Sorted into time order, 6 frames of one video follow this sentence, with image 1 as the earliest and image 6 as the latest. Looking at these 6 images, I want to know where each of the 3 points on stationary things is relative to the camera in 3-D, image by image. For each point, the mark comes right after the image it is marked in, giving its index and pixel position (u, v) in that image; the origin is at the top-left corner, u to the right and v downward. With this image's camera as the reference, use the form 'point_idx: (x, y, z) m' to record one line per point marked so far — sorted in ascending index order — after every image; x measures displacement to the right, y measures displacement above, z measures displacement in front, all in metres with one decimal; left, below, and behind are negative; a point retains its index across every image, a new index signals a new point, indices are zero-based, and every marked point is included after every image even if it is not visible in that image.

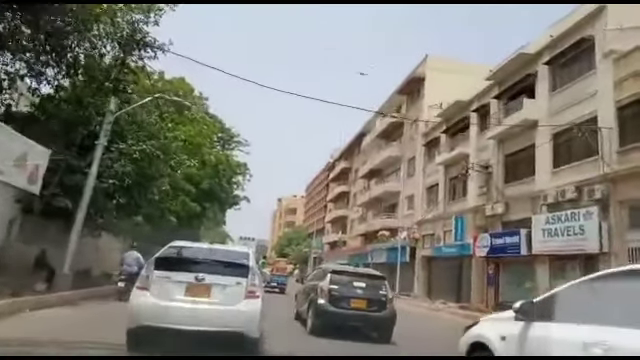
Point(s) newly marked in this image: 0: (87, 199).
0: (-5.7, -0.4, +16.4) m
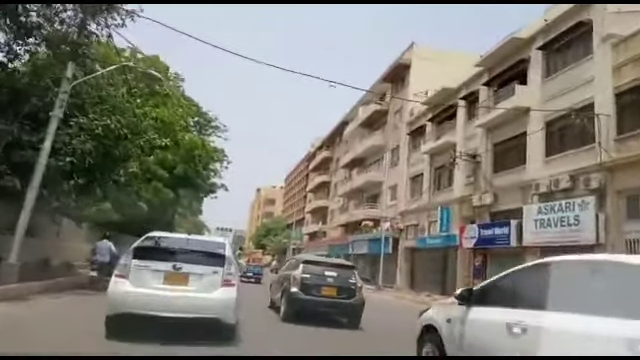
0: (-6.0, +0.1, +15.0) m
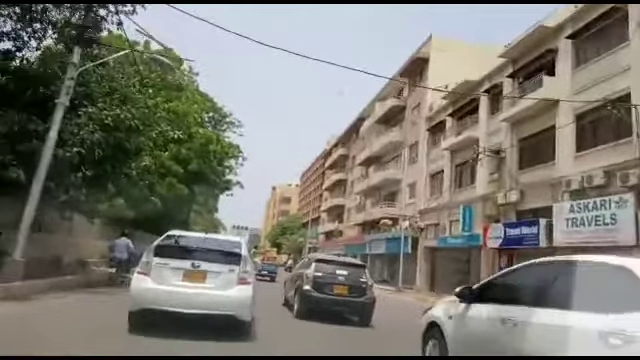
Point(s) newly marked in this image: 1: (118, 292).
0: (-5.6, +0.2, +14.1) m
1: (-5.2, -2.8, +17.7) m
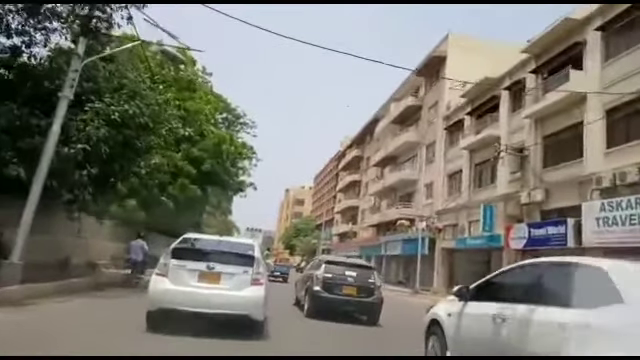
0: (-5.2, +0.3, +13.3) m
1: (-4.7, -2.8, +16.8) m
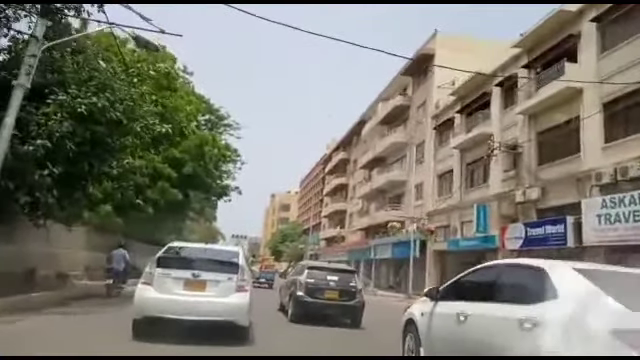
0: (-5.4, +0.3, +12.0) m
1: (-5.0, -2.8, +15.6) m
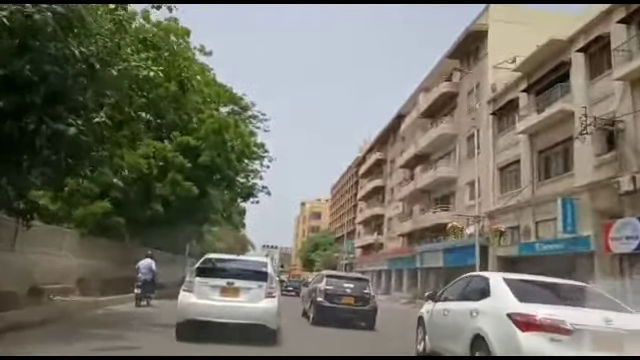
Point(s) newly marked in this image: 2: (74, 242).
0: (-4.5, +0.8, +6.8) m
1: (-3.9, -2.4, +10.2) m
2: (-7.0, -1.8, +19.9) m
